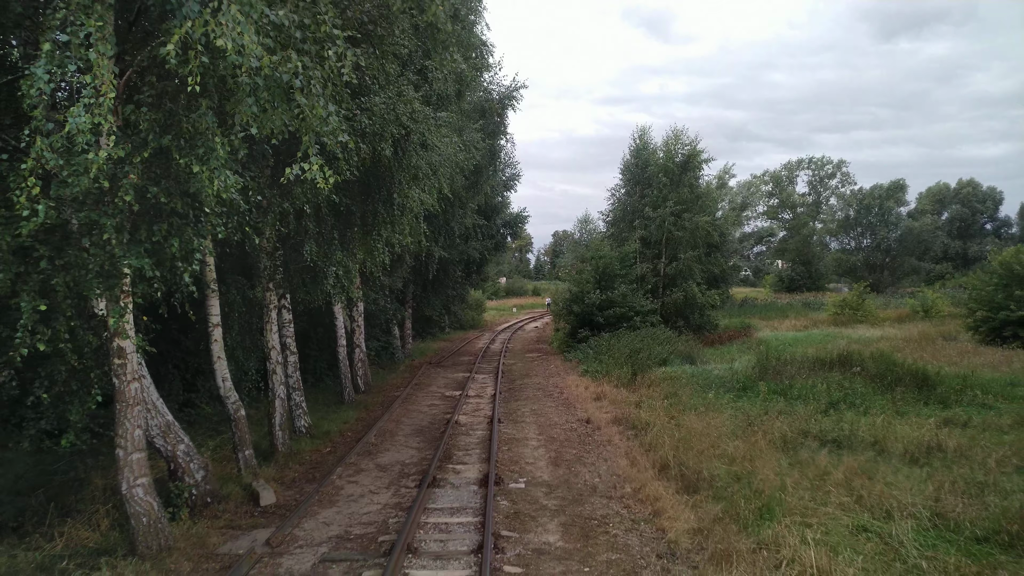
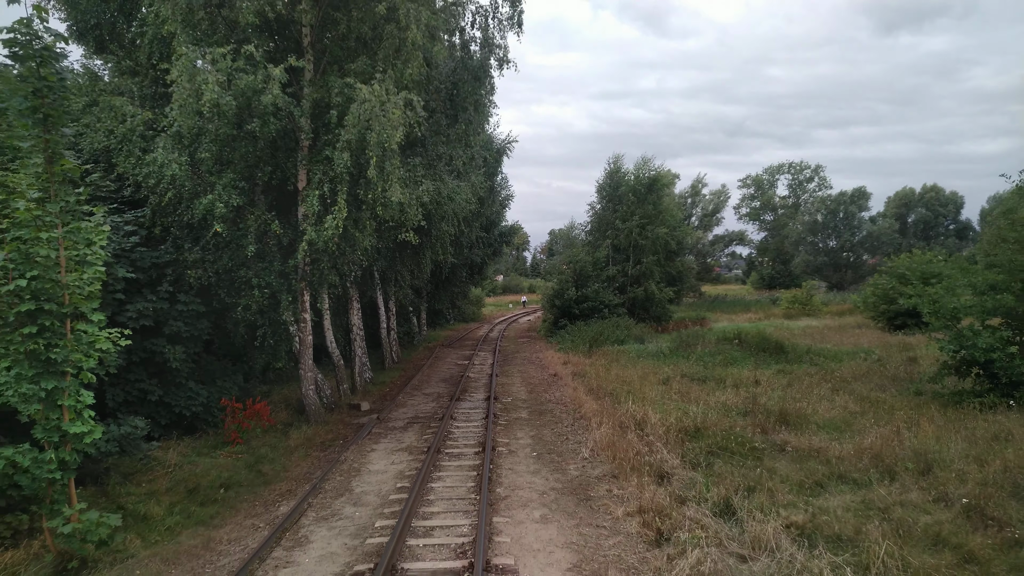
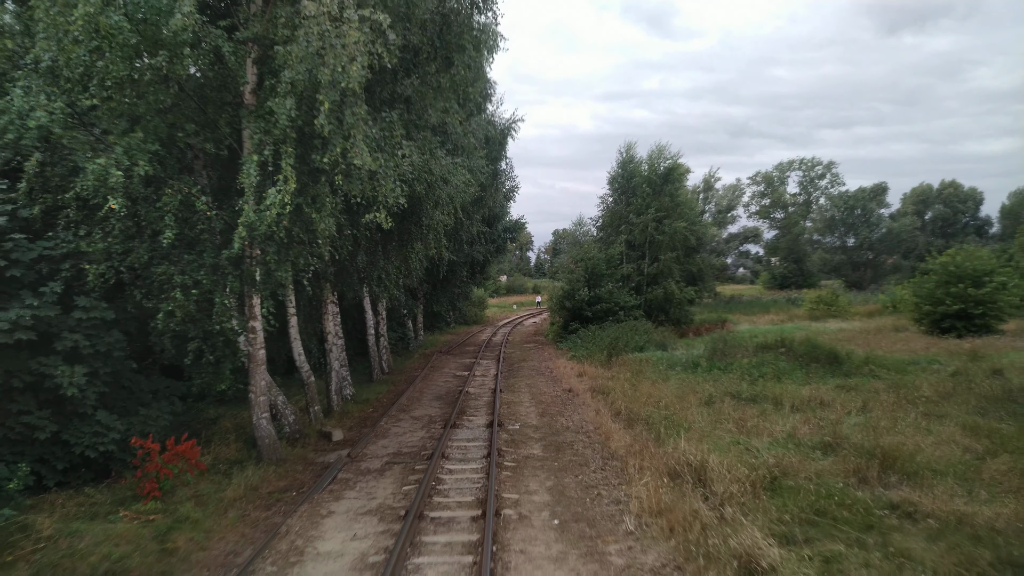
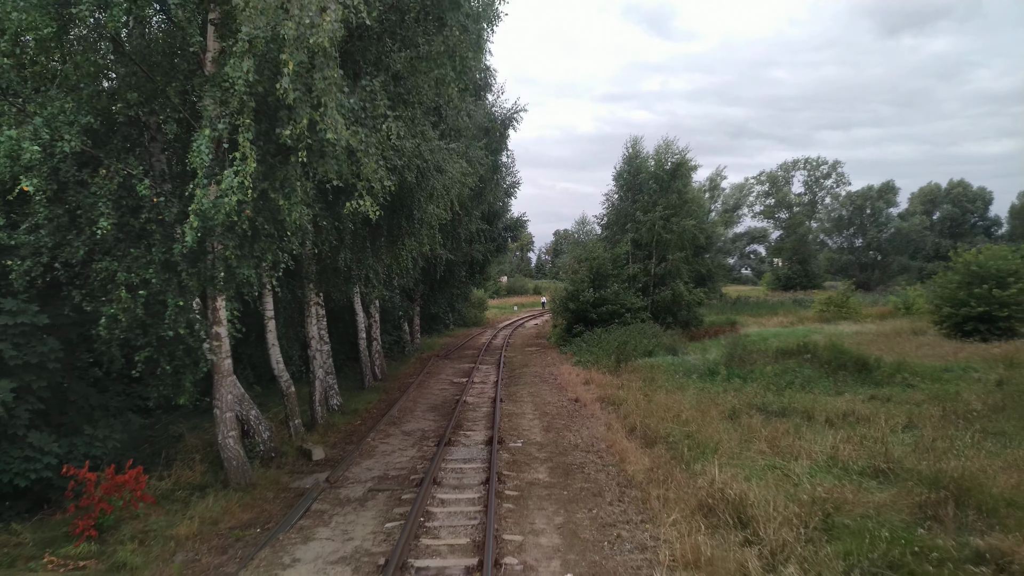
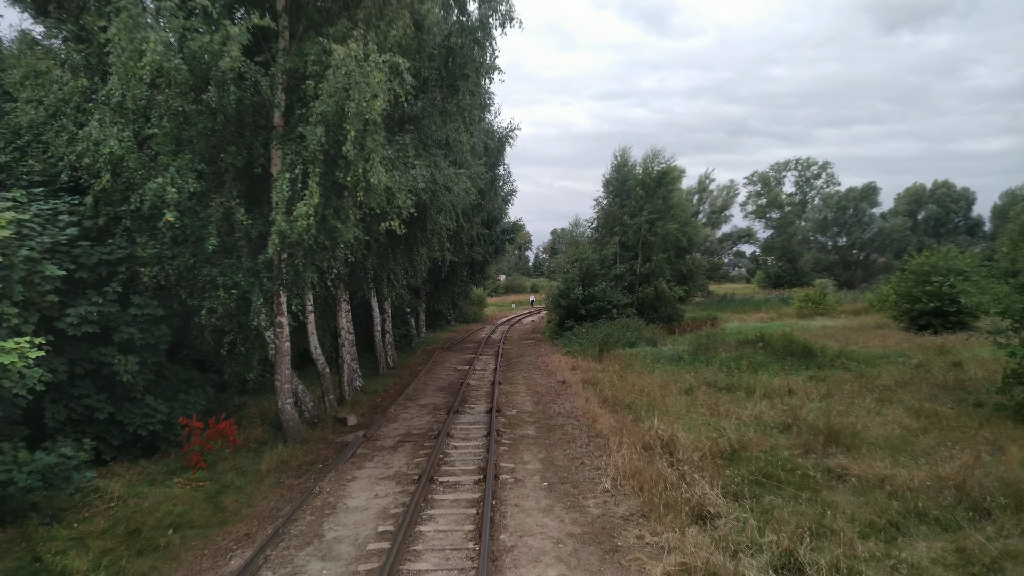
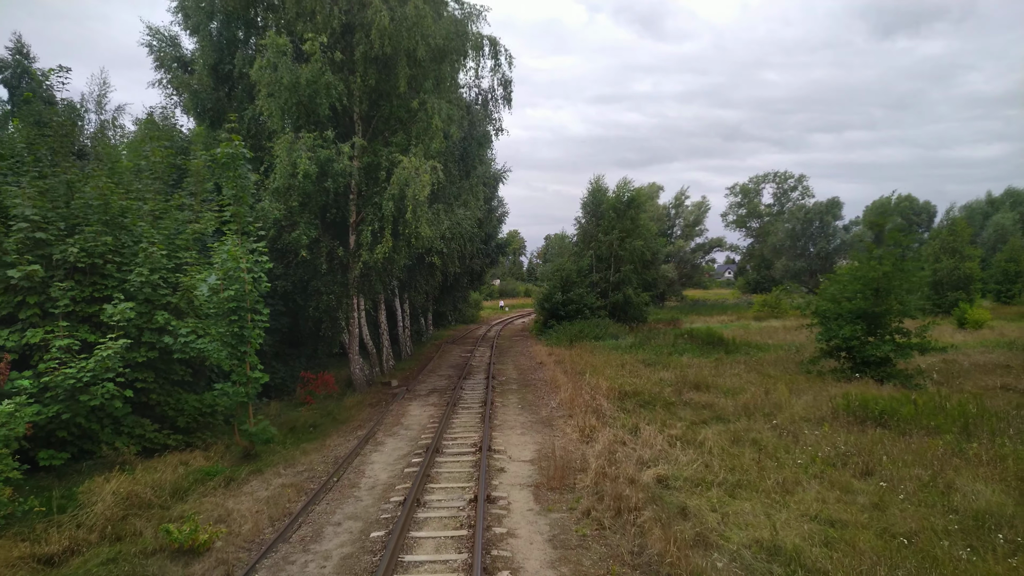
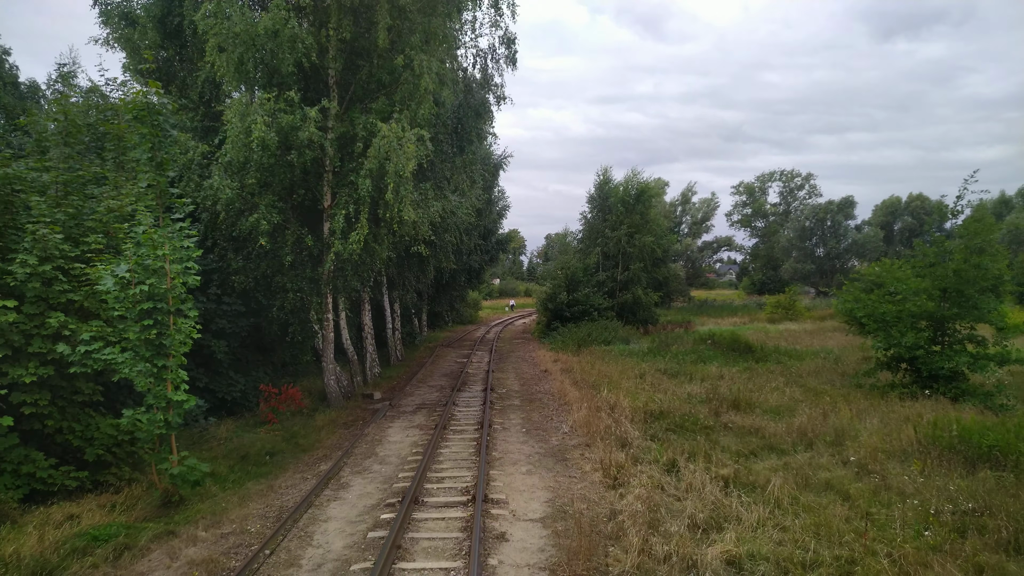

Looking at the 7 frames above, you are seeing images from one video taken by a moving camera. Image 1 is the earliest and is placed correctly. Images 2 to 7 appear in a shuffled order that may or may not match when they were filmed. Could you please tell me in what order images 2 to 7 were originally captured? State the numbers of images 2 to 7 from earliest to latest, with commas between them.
4, 3, 5, 2, 7, 6
